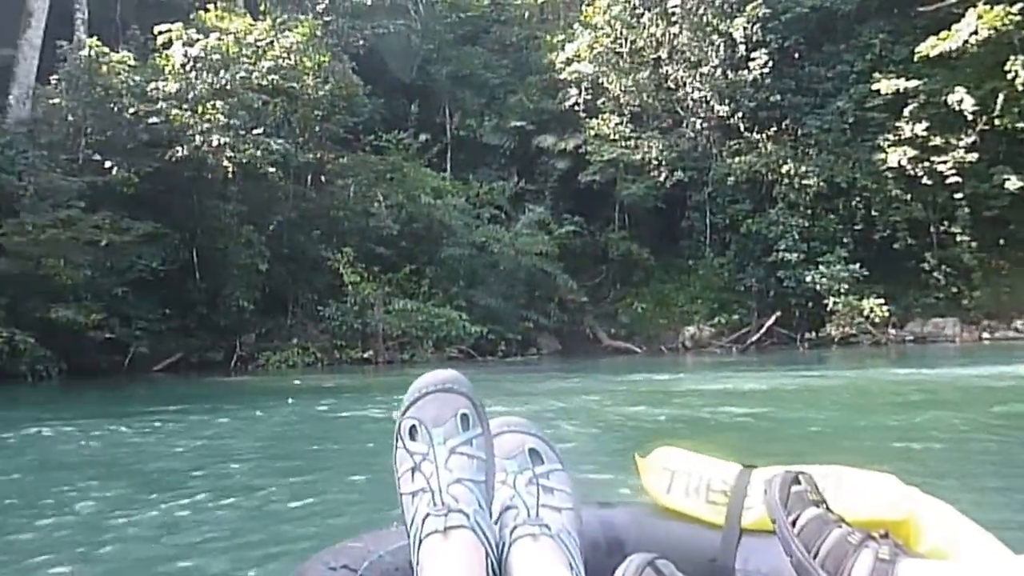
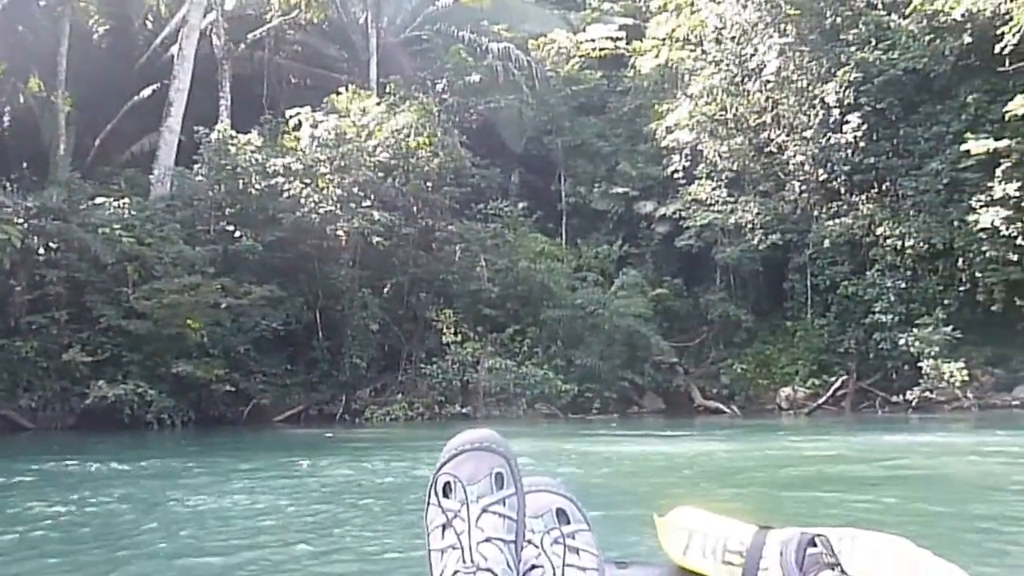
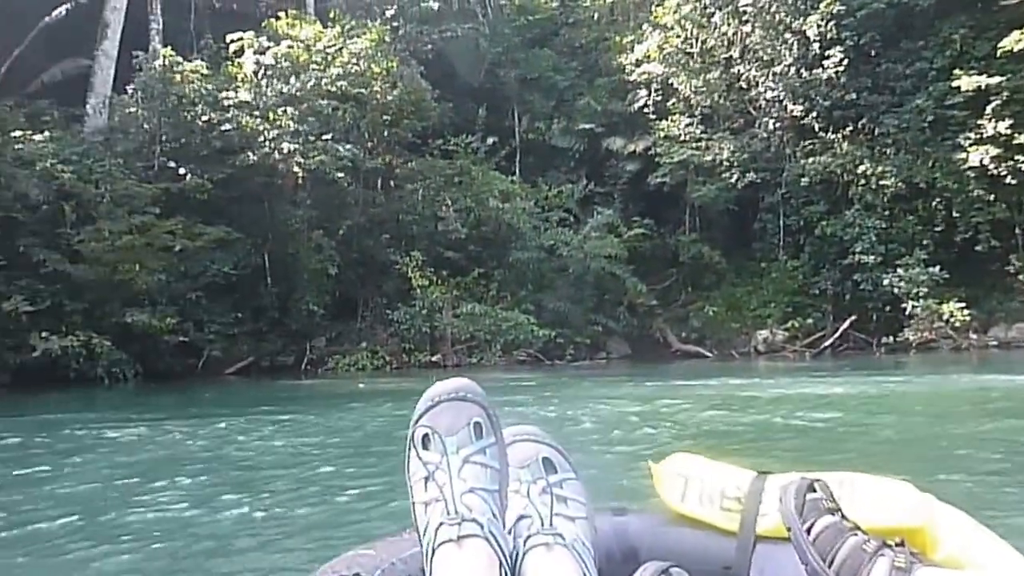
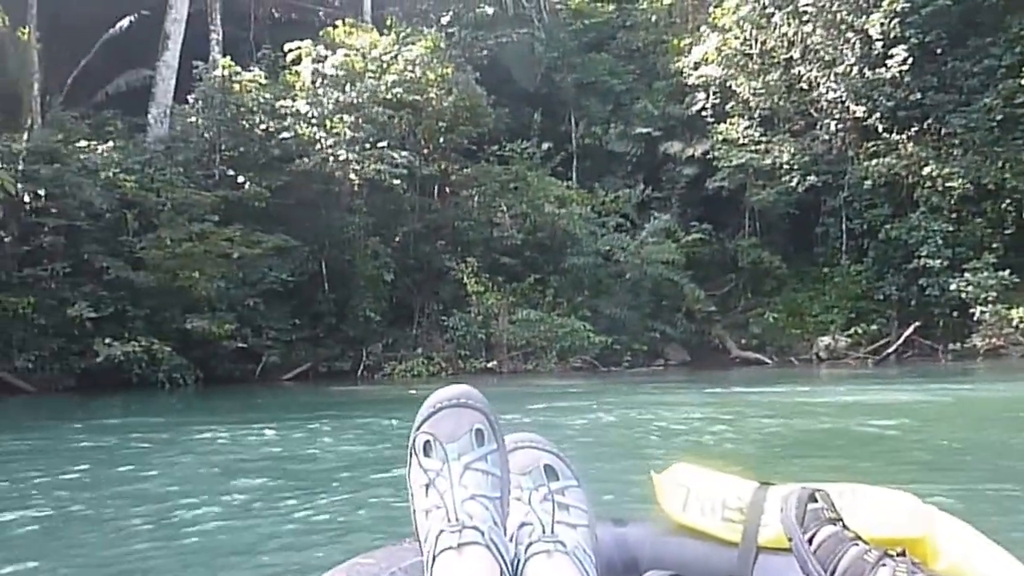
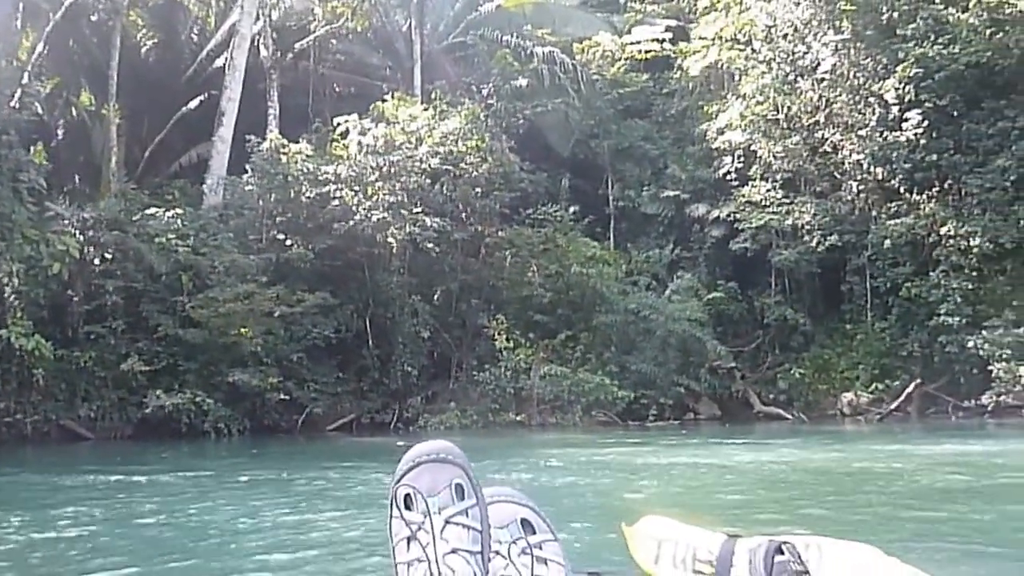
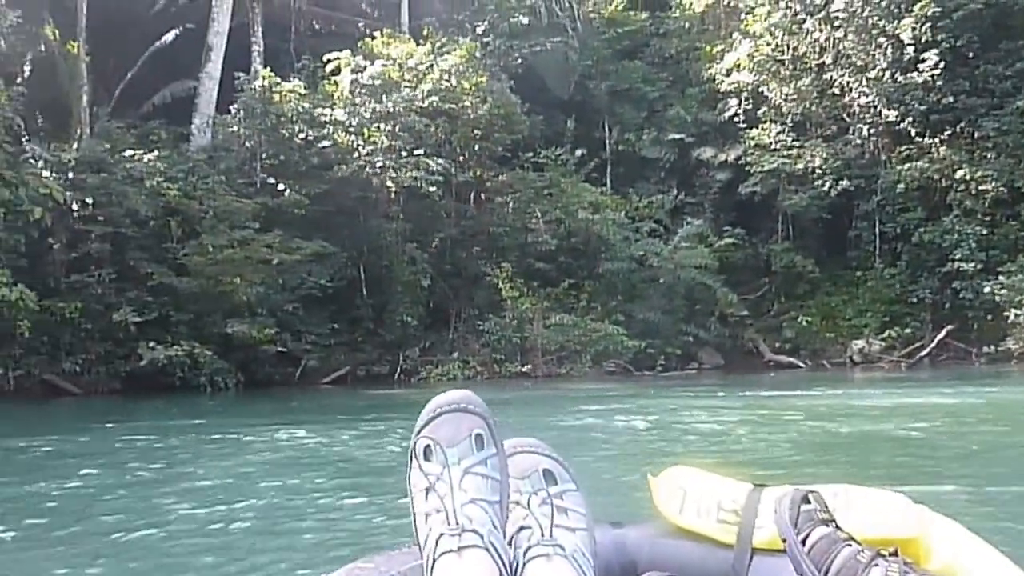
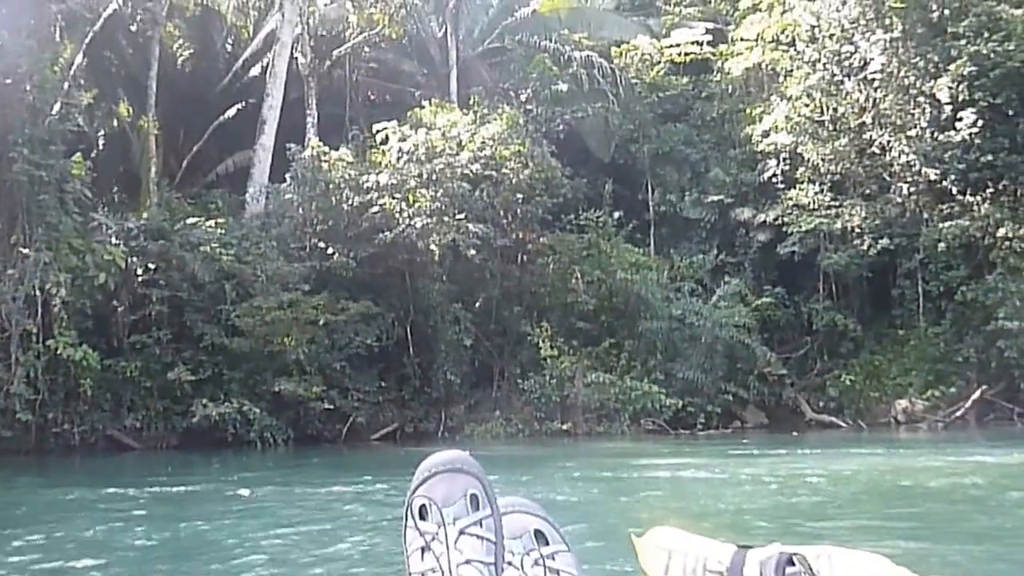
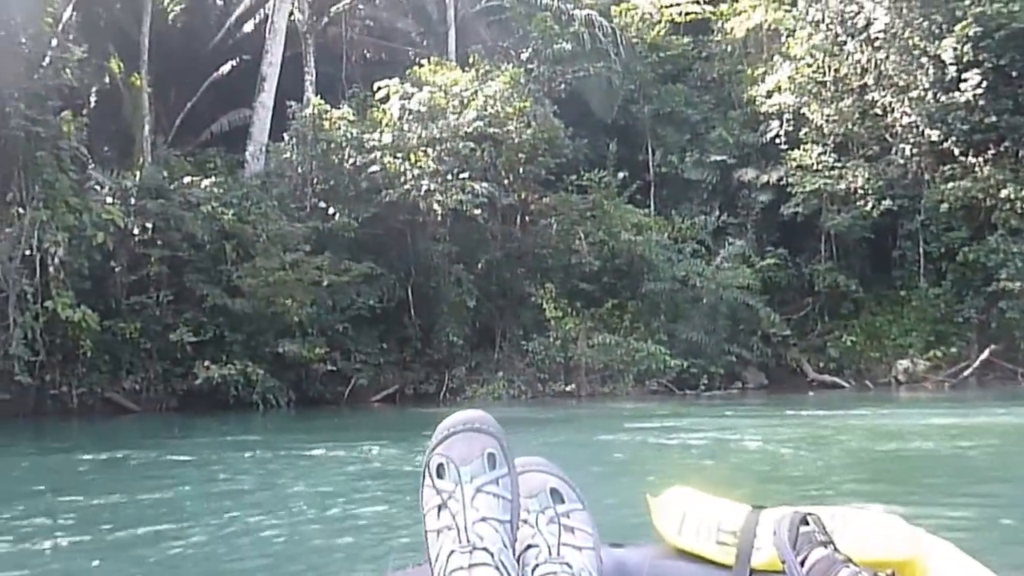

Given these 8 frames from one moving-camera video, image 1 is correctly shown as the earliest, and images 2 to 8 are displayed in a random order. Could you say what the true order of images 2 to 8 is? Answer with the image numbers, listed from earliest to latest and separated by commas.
3, 4, 6, 8, 7, 5, 2
